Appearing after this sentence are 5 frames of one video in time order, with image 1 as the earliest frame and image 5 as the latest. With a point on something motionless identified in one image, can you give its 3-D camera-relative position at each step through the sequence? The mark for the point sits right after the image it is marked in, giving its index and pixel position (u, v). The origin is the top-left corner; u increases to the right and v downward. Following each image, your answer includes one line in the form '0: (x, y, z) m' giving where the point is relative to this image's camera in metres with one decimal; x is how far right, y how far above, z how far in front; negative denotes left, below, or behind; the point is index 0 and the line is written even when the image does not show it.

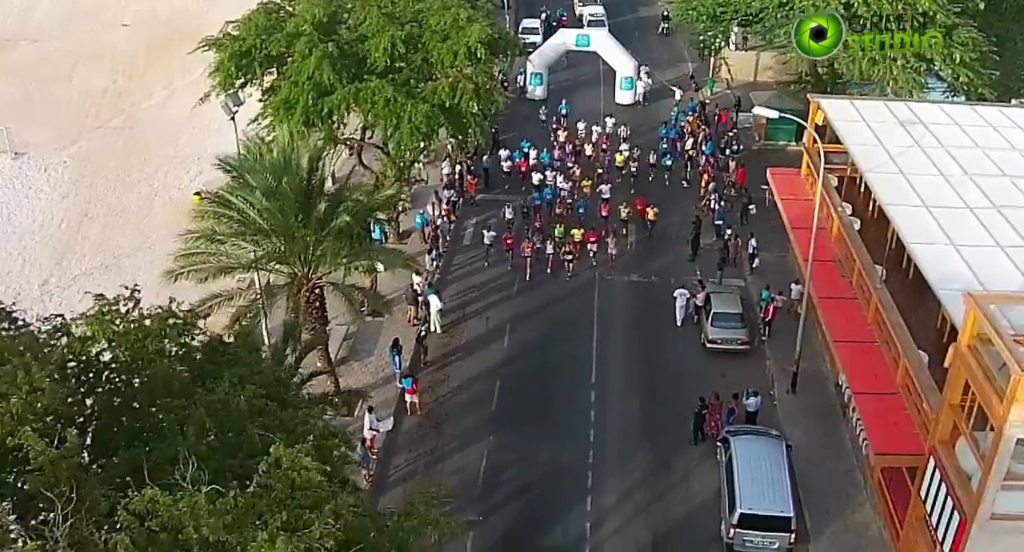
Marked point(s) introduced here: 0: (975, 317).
0: (+7.7, -0.7, +18.1) m
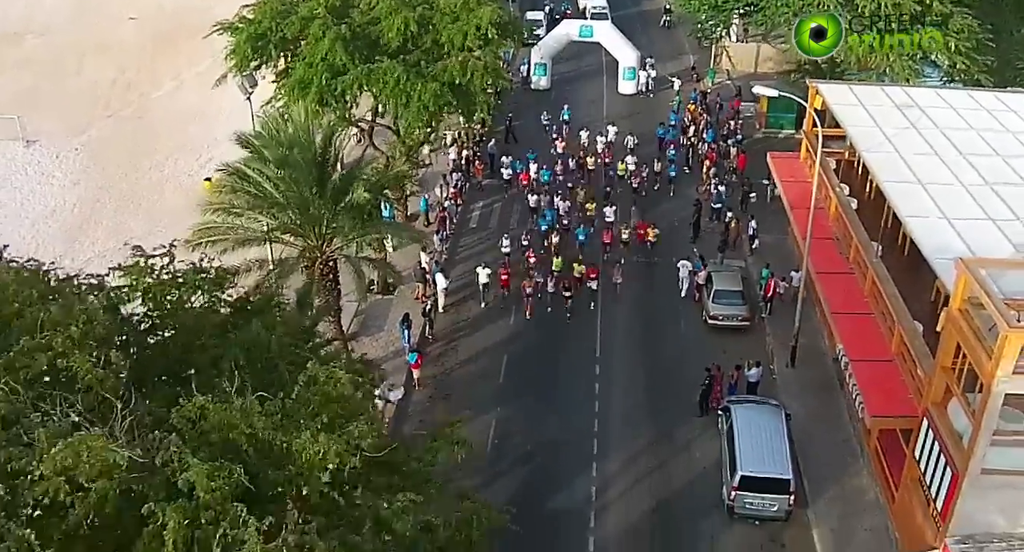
0: (+7.9, -0.1, +18.8) m
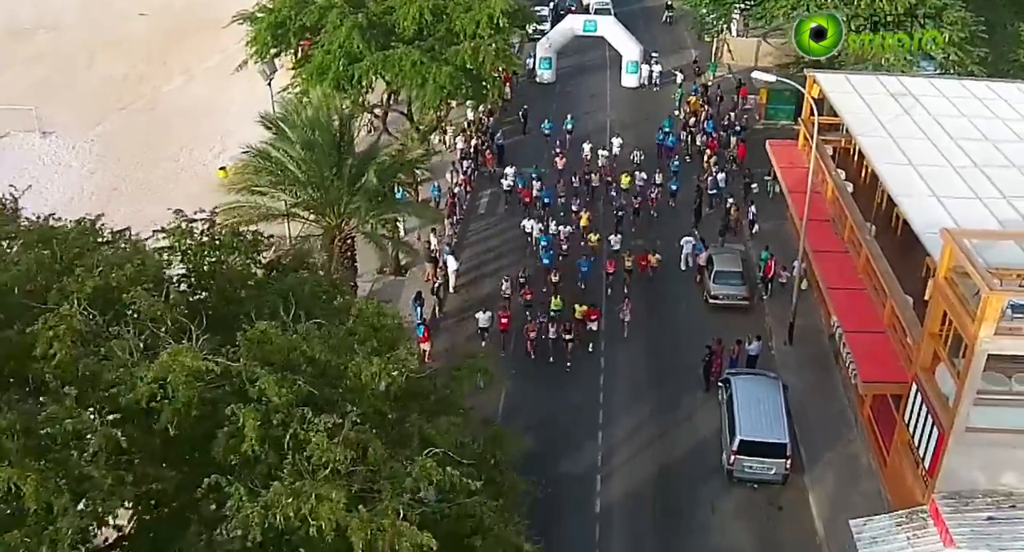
0: (+8.1, +0.5, +20.0) m
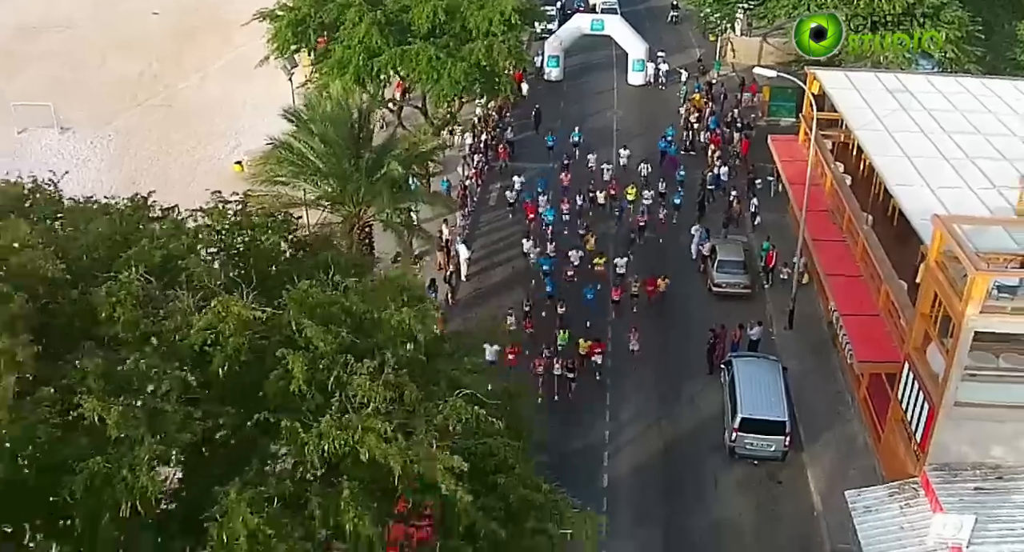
0: (+8.3, +0.8, +21.1) m
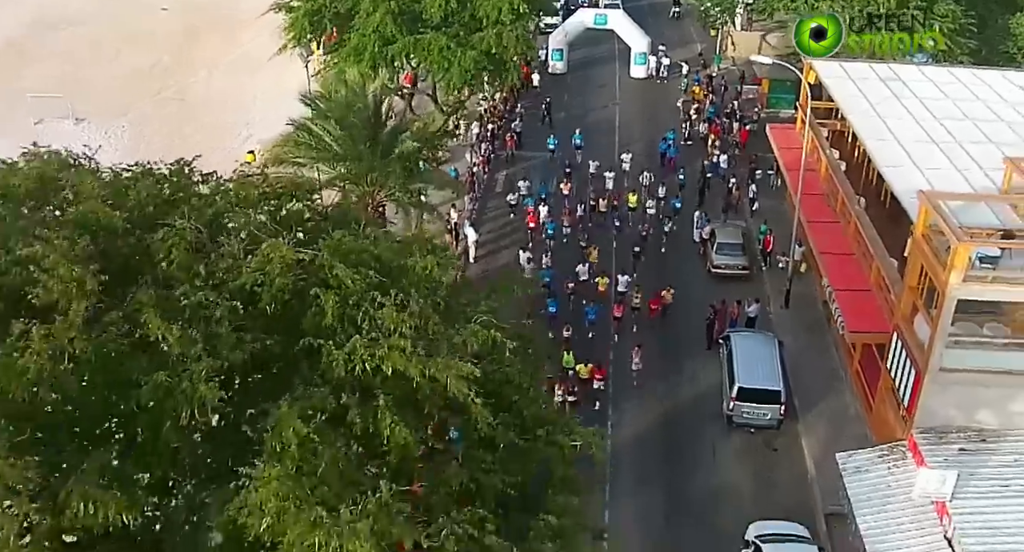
0: (+8.5, +1.3, +22.3) m
